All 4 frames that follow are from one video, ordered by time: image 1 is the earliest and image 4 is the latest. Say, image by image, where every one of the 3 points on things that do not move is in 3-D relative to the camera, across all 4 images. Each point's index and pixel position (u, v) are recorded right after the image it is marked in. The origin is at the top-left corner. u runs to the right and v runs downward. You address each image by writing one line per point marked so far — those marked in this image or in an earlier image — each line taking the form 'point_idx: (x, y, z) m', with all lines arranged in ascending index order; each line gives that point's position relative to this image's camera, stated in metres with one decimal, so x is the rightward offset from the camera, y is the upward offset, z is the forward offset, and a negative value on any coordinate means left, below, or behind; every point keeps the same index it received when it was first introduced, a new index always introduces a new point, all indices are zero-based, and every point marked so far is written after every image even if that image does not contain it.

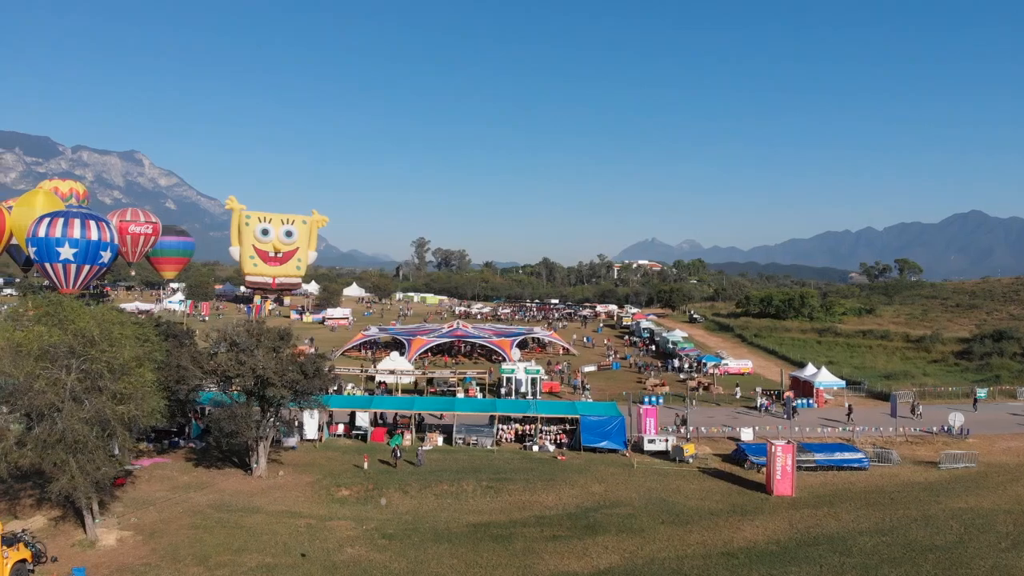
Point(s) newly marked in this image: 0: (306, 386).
0: (-5.8, -2.7, +18.1) m
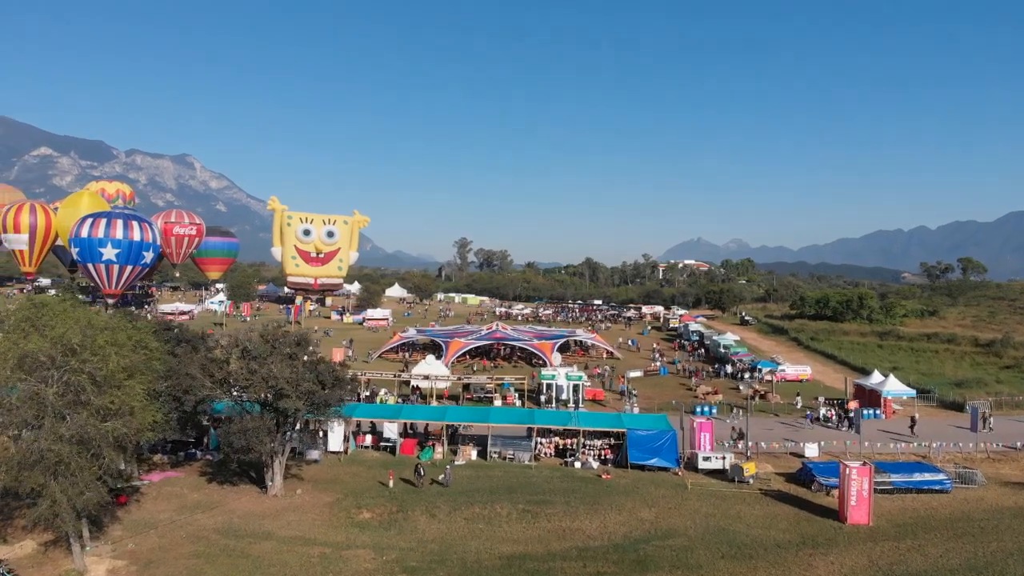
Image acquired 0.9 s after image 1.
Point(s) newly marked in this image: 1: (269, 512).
0: (-4.8, -2.8, +16.4) m
1: (-6.1, -5.6, +16.6) m
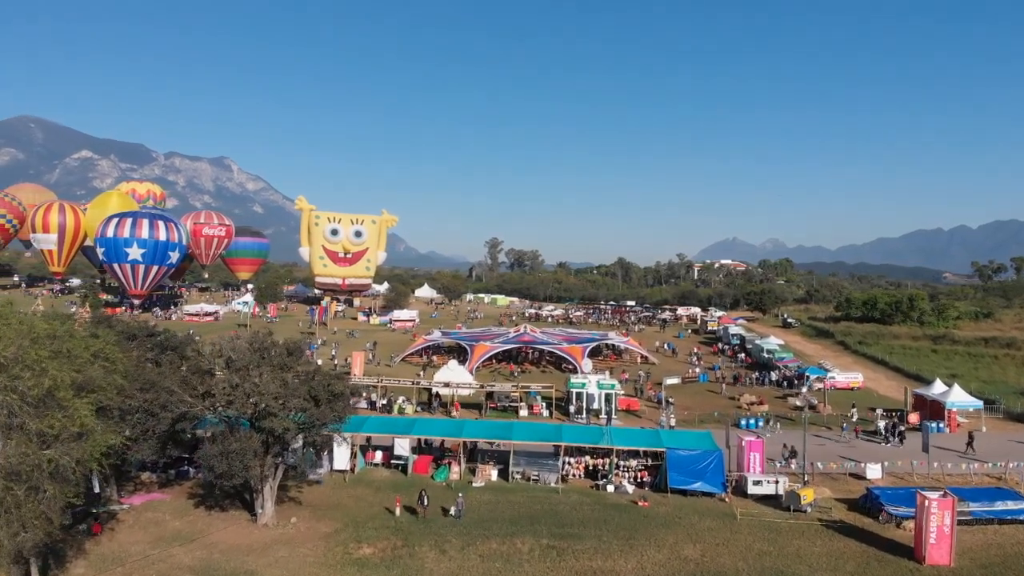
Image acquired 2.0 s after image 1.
0: (-4.4, -2.8, +14.3) m
1: (-5.7, -5.7, +14.5) m
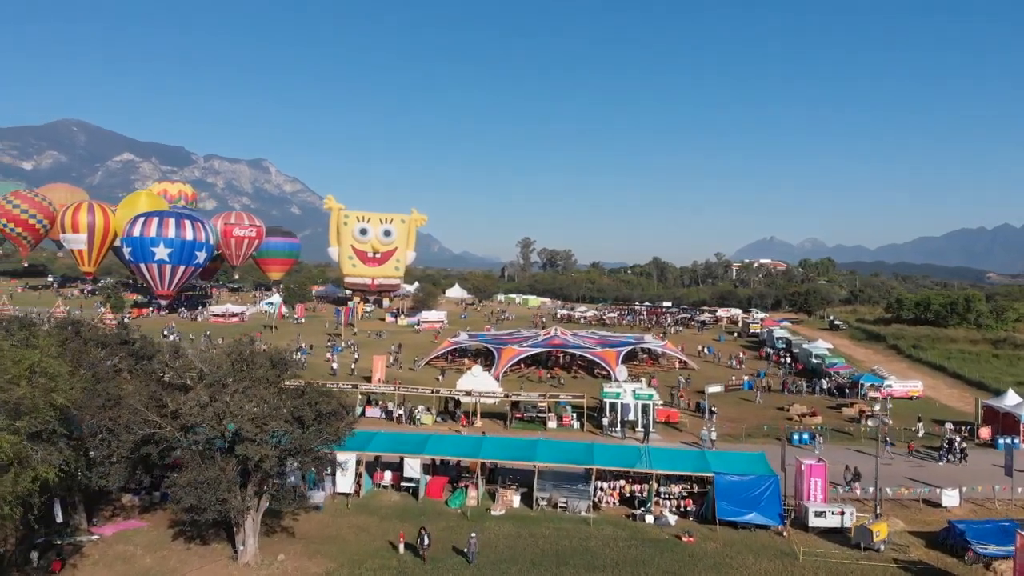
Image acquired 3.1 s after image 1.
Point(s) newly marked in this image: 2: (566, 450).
0: (-4.0, -2.8, +12.2) m
1: (-5.3, -5.7, +12.4) m
2: (+1.6, -4.6, +18.6) m
